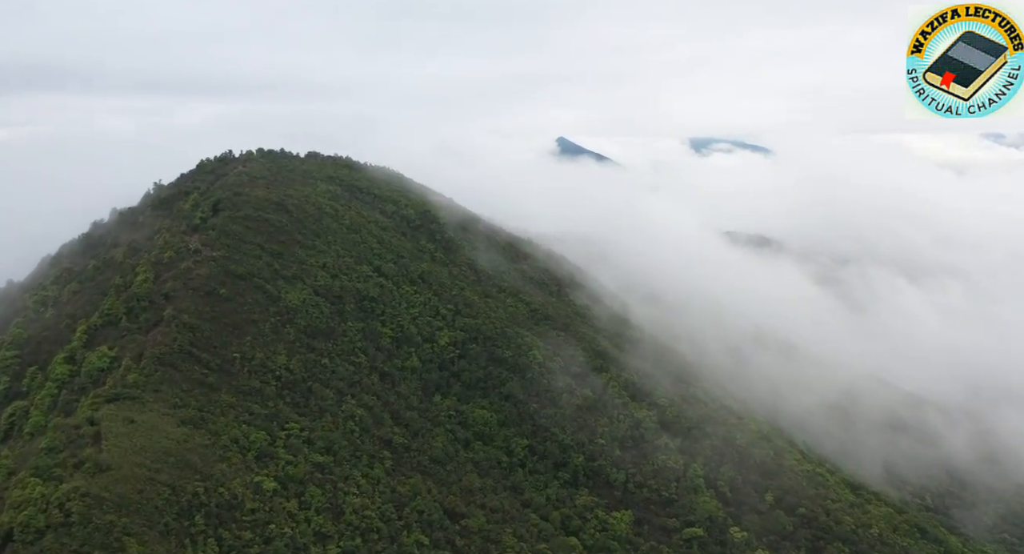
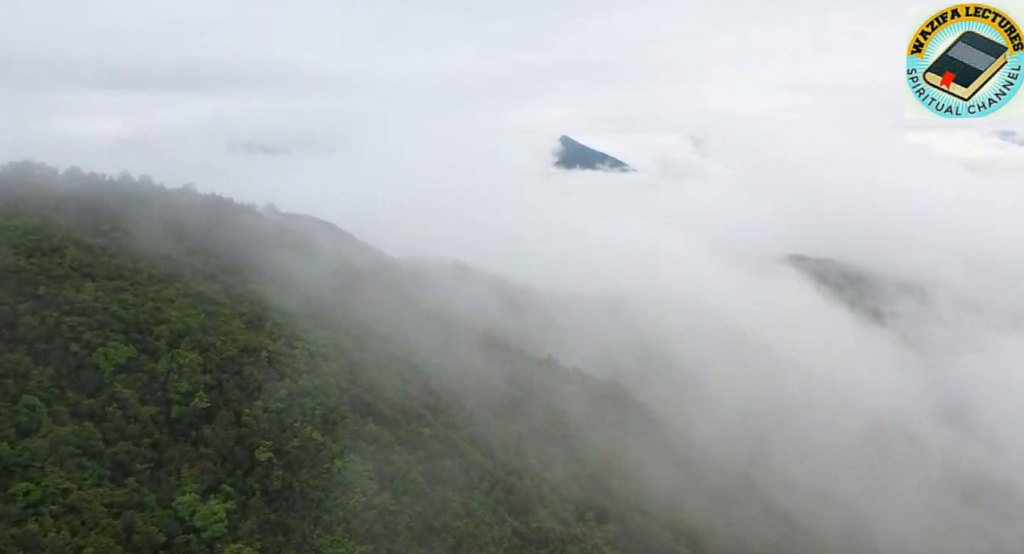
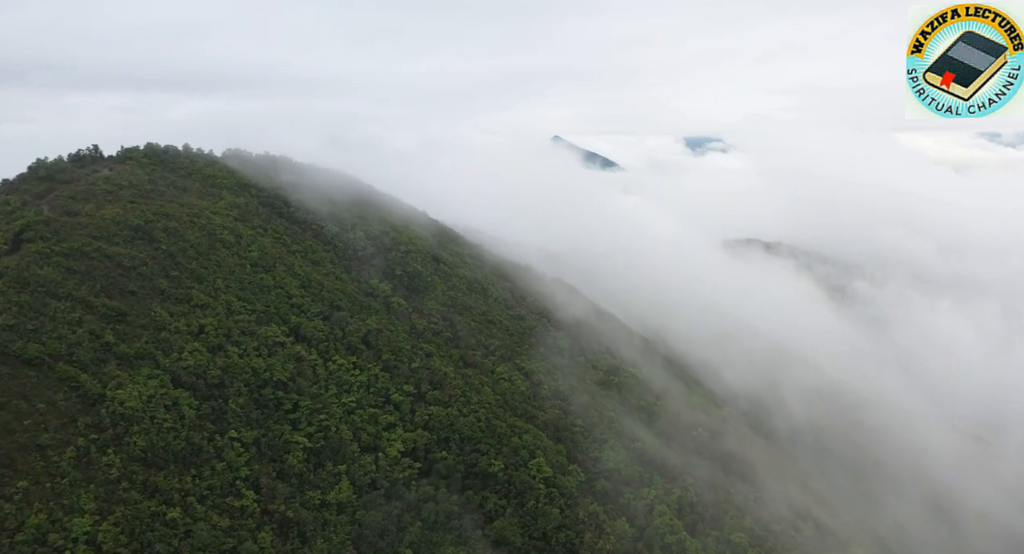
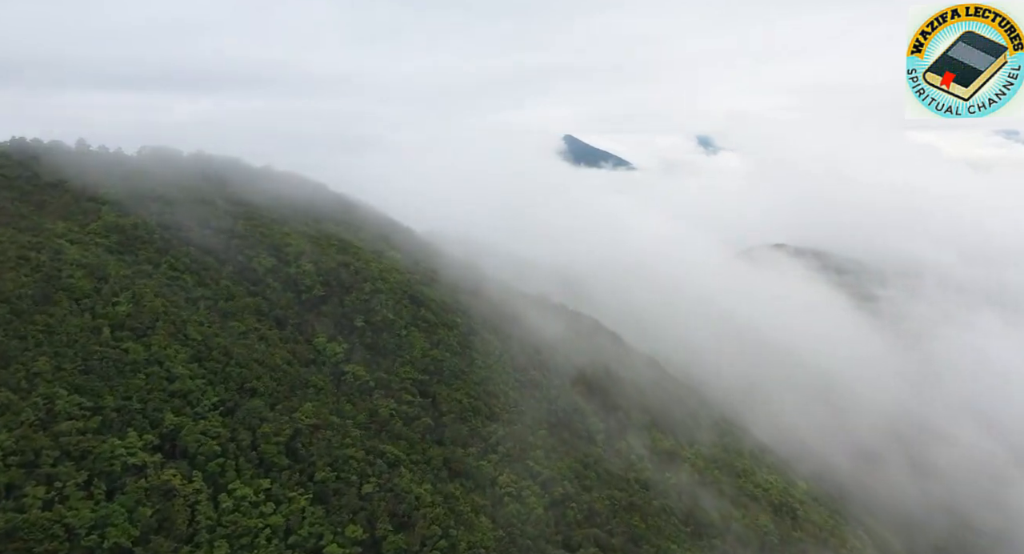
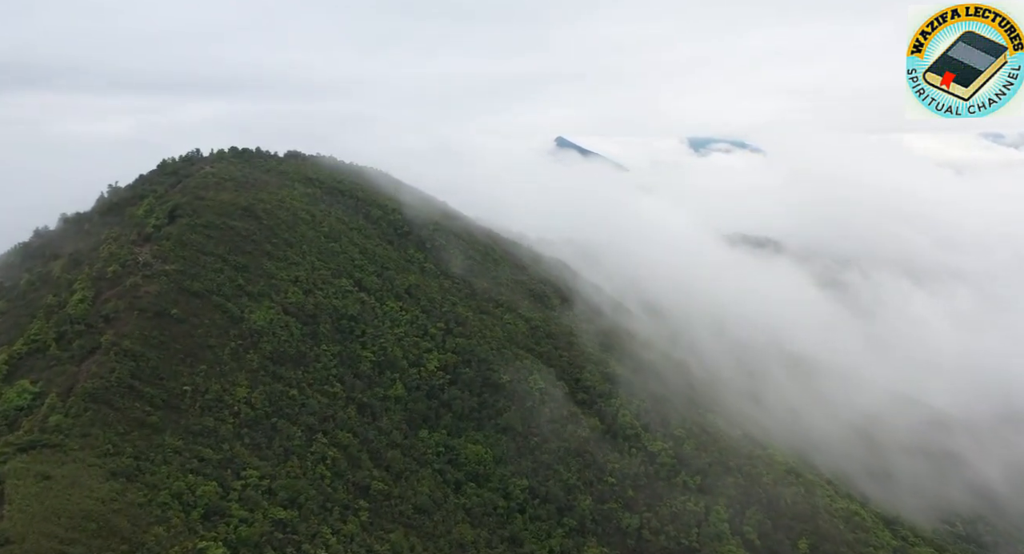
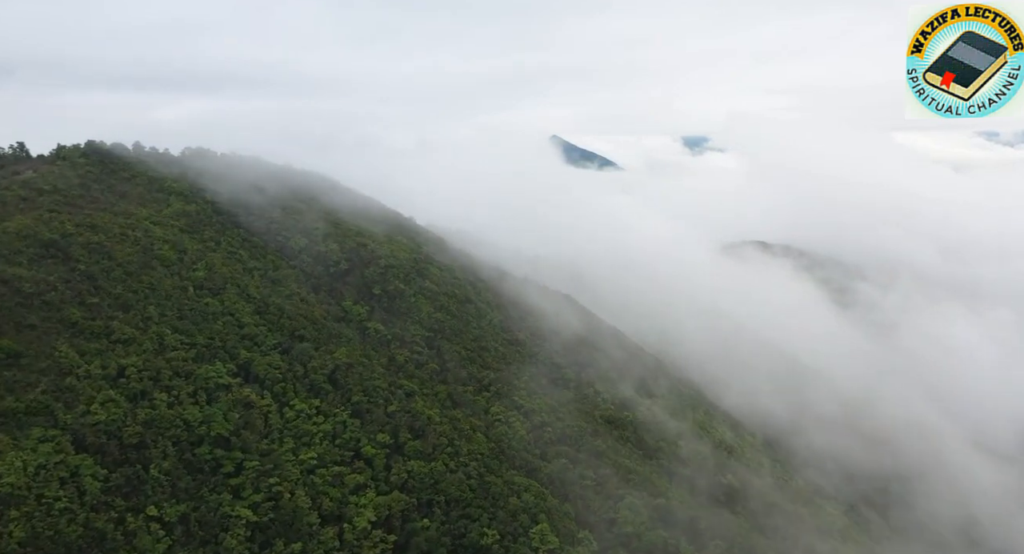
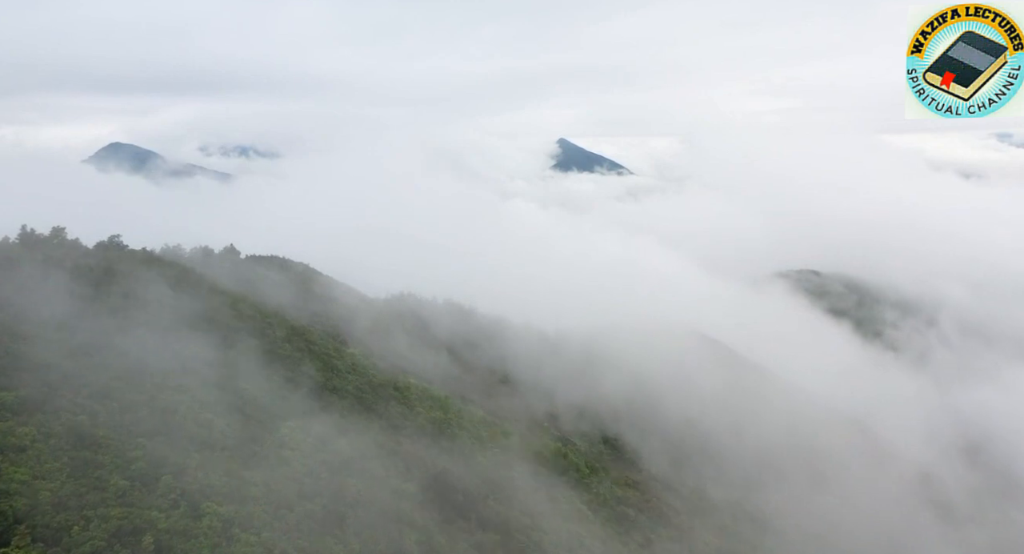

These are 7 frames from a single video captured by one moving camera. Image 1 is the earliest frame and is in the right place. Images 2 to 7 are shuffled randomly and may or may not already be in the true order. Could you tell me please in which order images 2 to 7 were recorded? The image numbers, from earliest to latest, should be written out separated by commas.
5, 3, 6, 4, 2, 7
